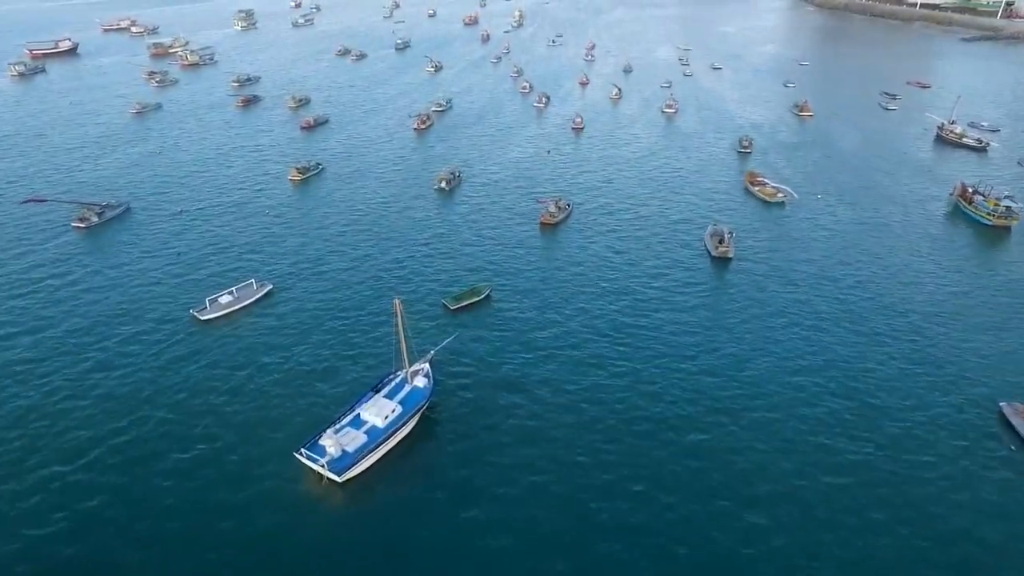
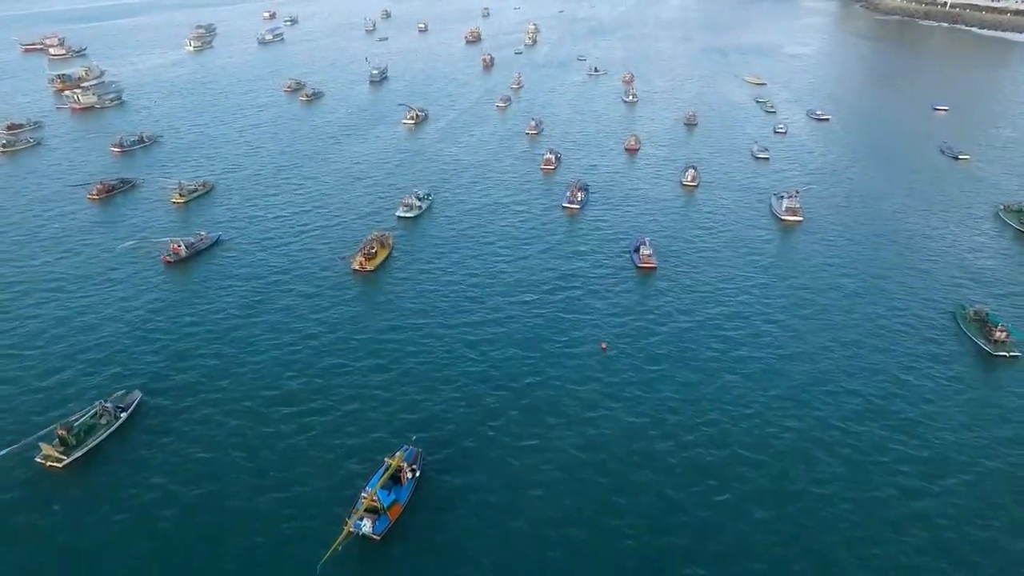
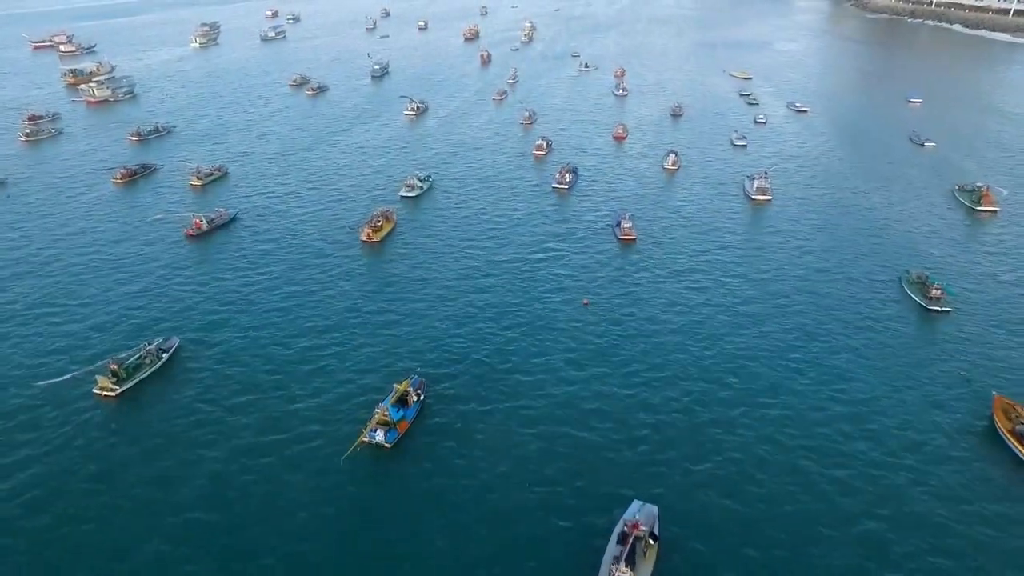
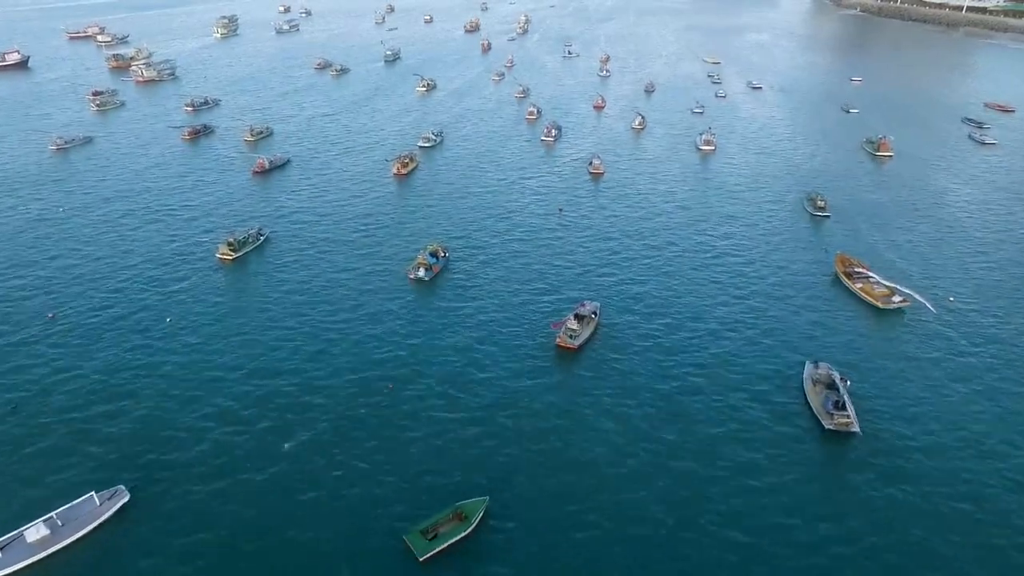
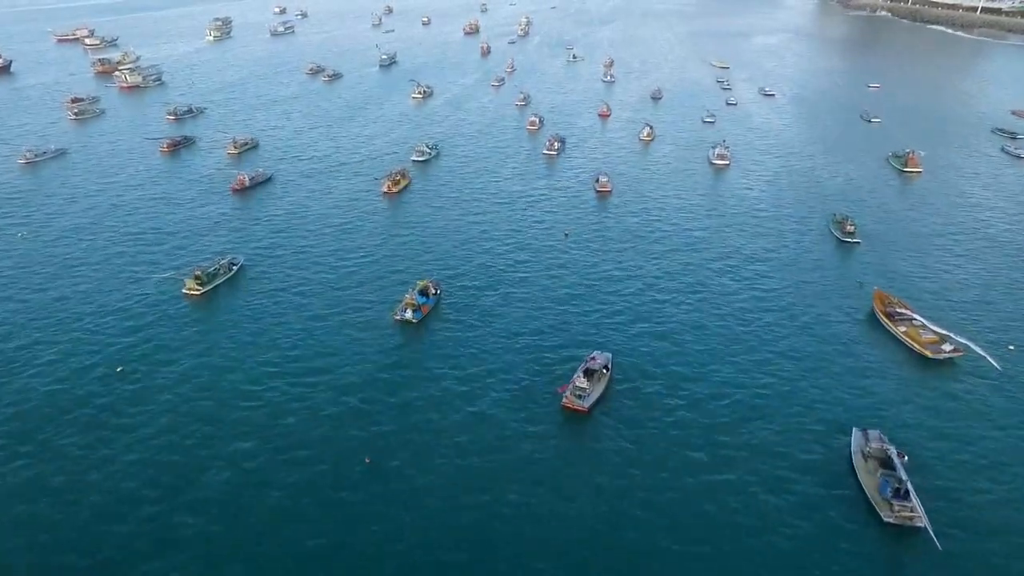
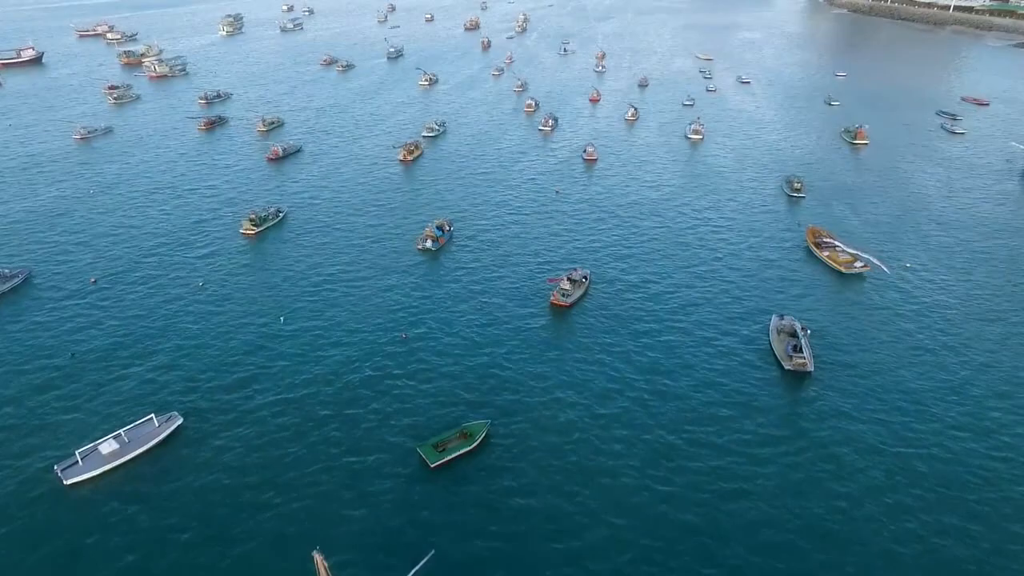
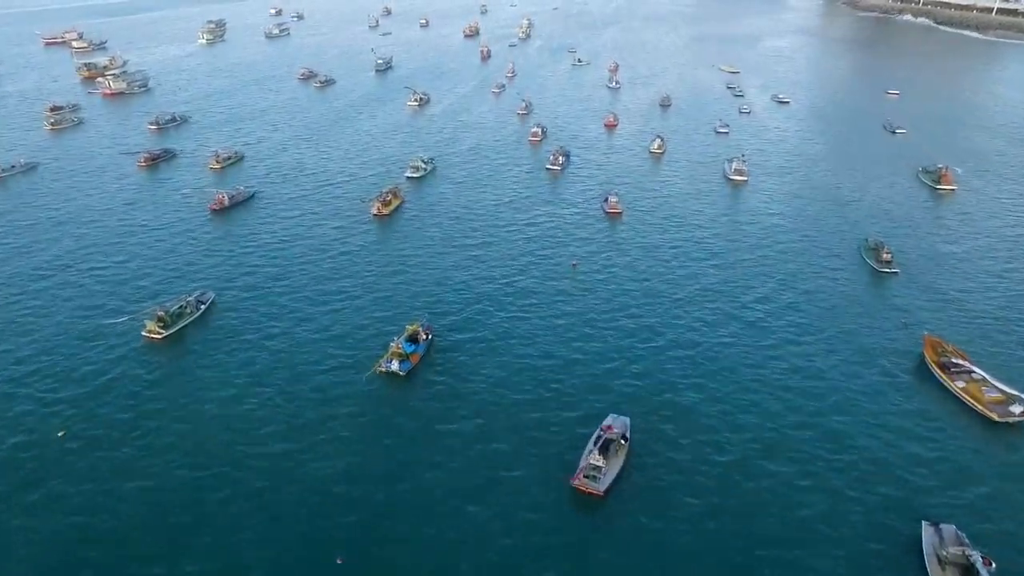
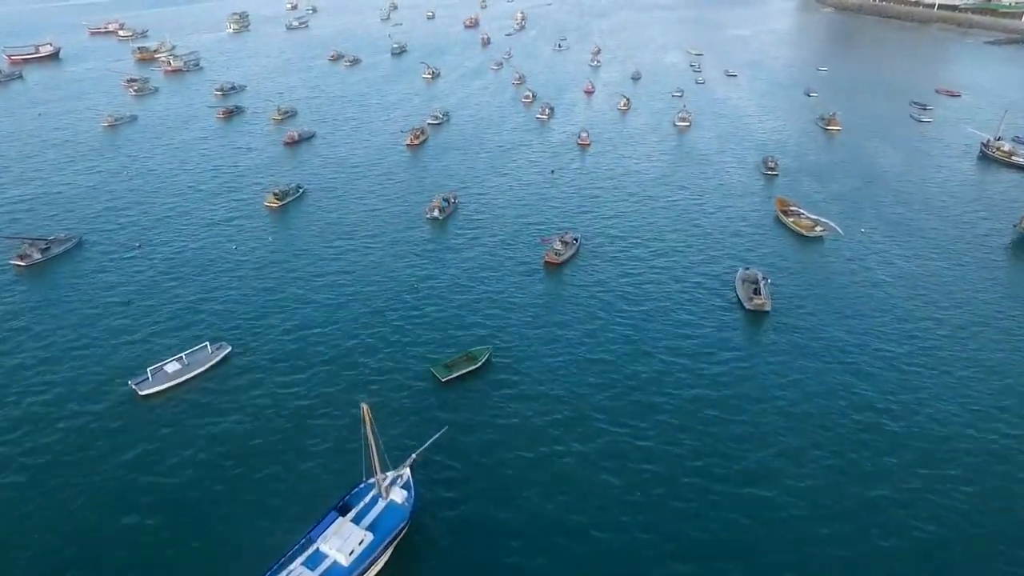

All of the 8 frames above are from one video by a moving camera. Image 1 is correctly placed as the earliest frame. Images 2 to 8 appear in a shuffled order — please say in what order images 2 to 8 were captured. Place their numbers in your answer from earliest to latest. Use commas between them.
8, 6, 4, 5, 7, 3, 2
